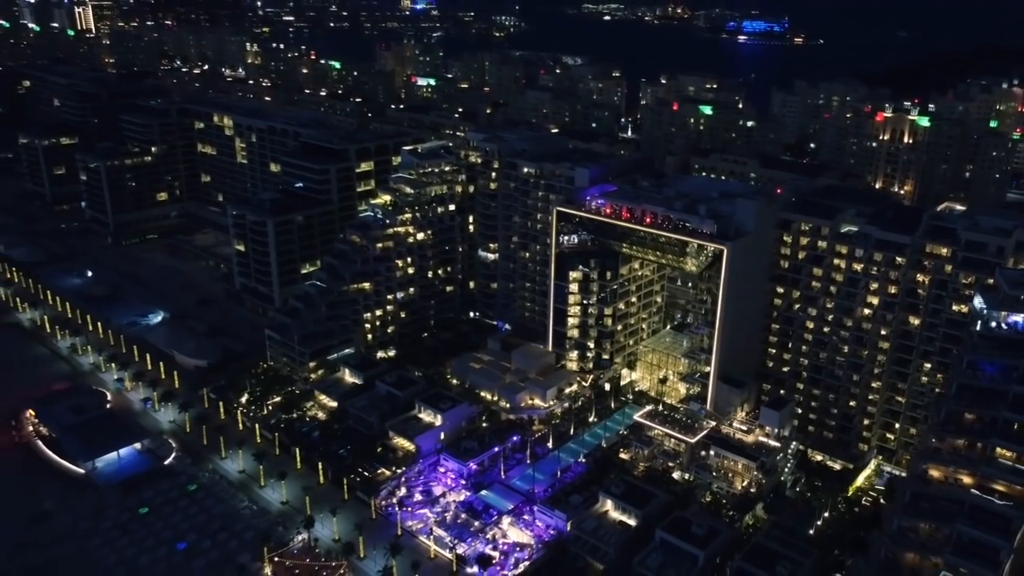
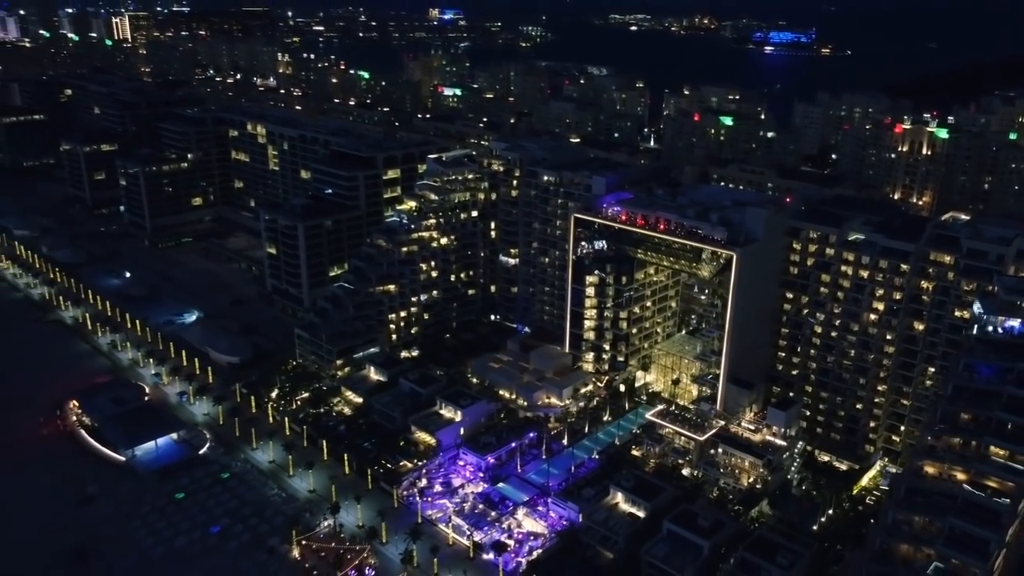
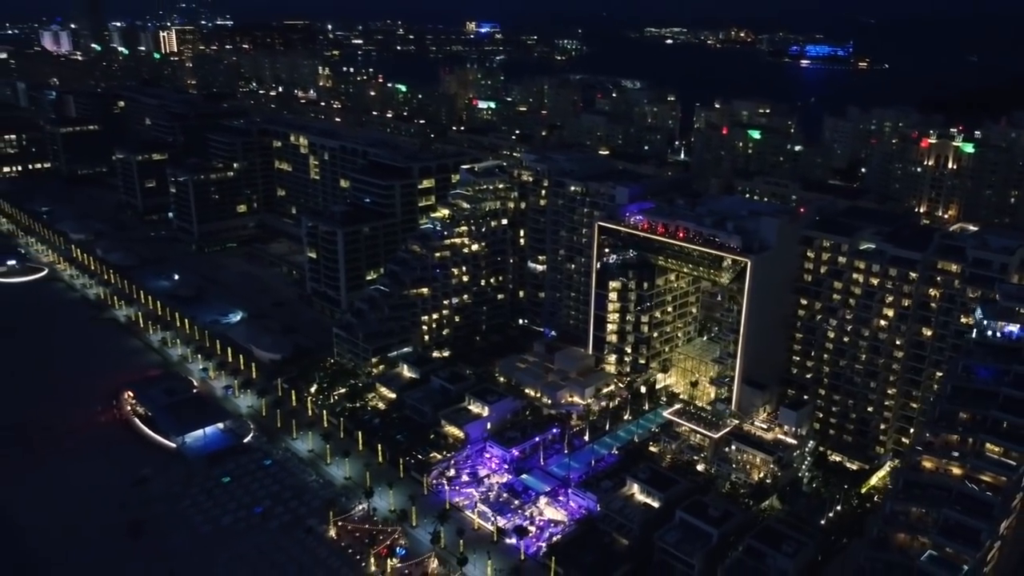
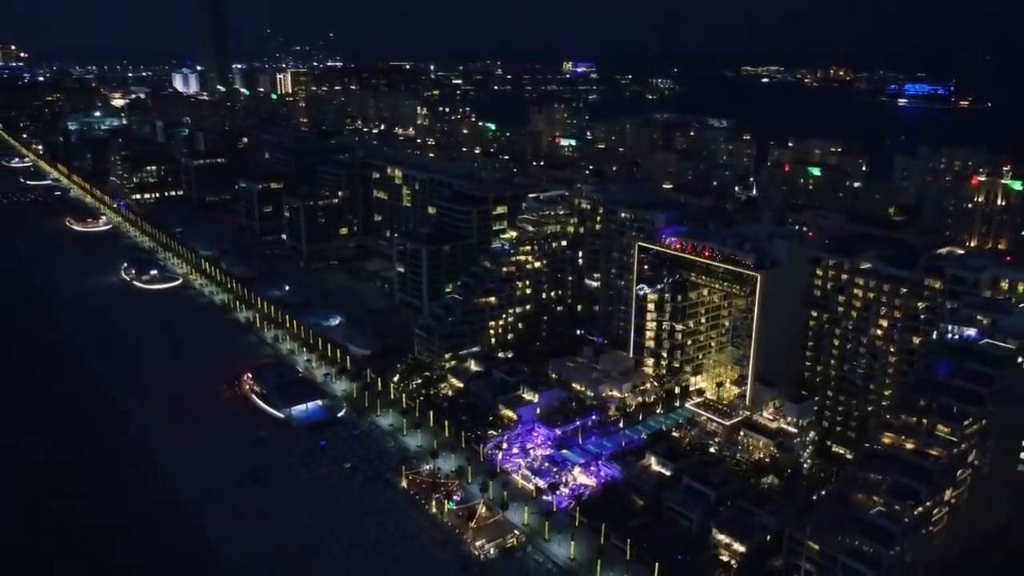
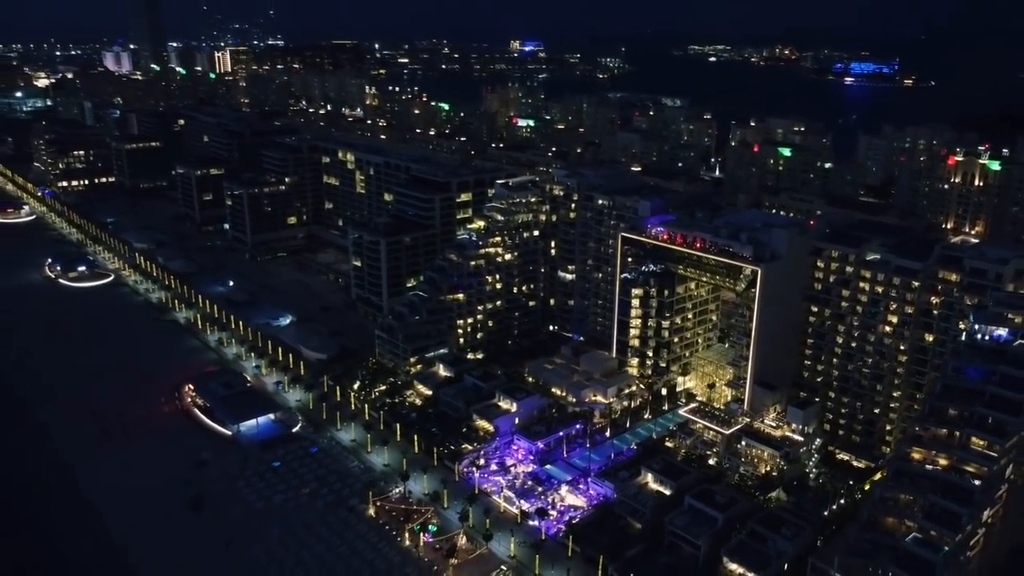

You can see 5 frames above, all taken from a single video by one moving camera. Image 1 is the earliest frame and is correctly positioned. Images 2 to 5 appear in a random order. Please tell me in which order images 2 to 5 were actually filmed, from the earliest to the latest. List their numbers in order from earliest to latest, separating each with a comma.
2, 3, 5, 4
